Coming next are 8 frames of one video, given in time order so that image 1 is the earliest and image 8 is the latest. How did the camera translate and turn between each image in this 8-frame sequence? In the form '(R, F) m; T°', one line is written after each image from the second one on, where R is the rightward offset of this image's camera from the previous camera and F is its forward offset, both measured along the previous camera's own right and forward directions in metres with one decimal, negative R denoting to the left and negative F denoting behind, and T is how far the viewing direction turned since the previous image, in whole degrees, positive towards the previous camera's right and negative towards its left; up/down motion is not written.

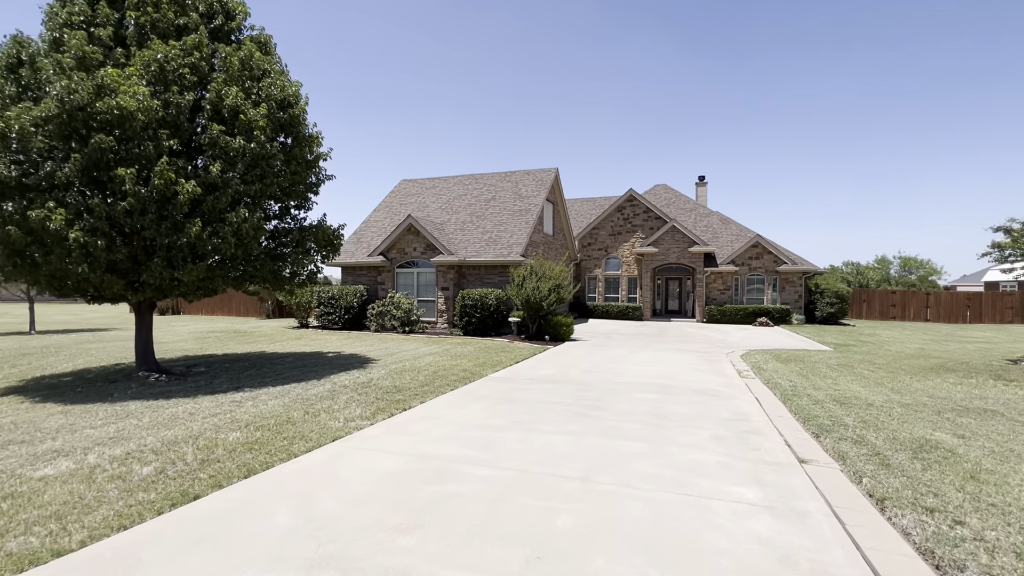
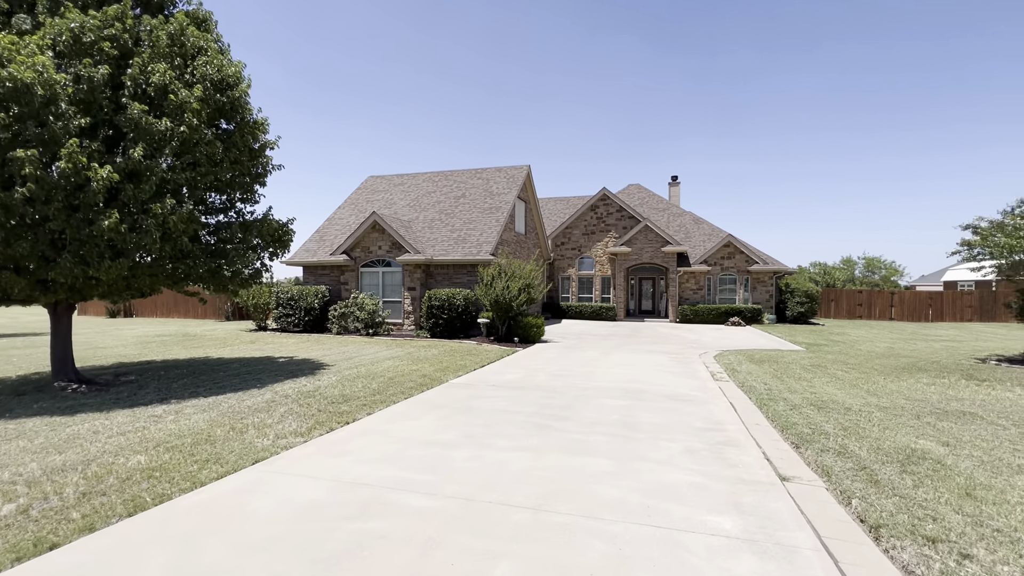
(+0.3, +0.6) m; +3°
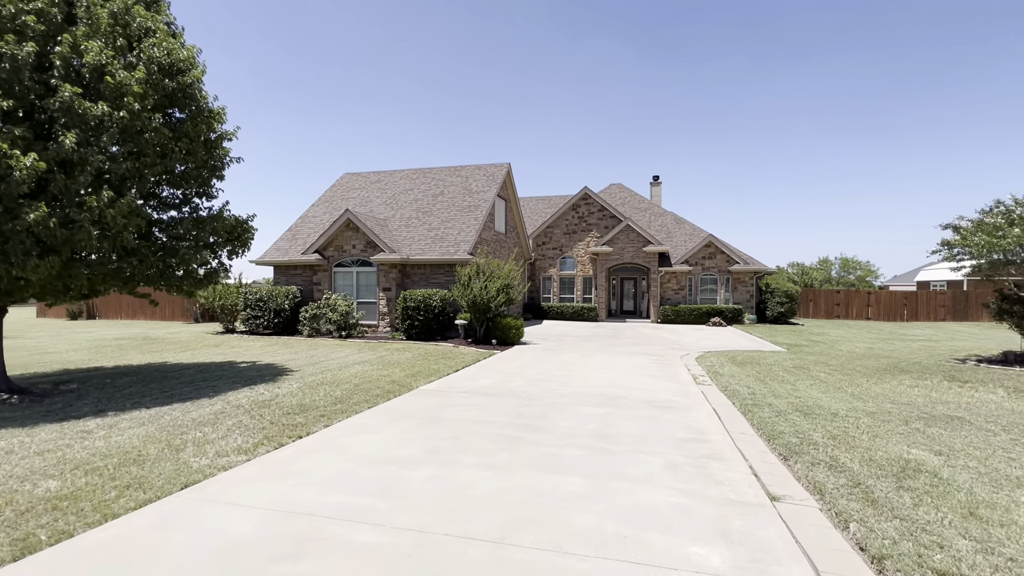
(+0.2, +0.4) m; +2°
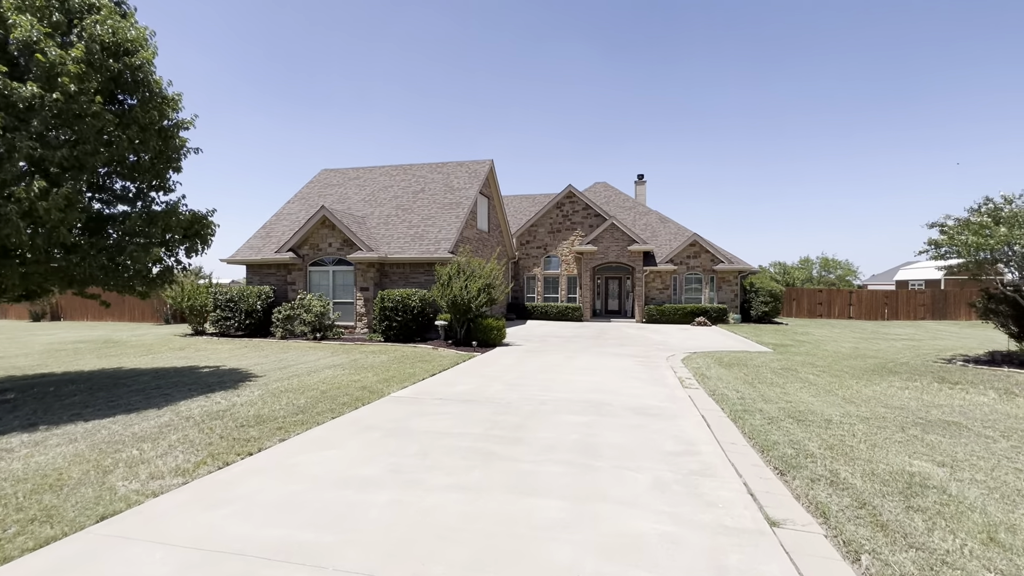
(+0.1, +0.5) m; +2°
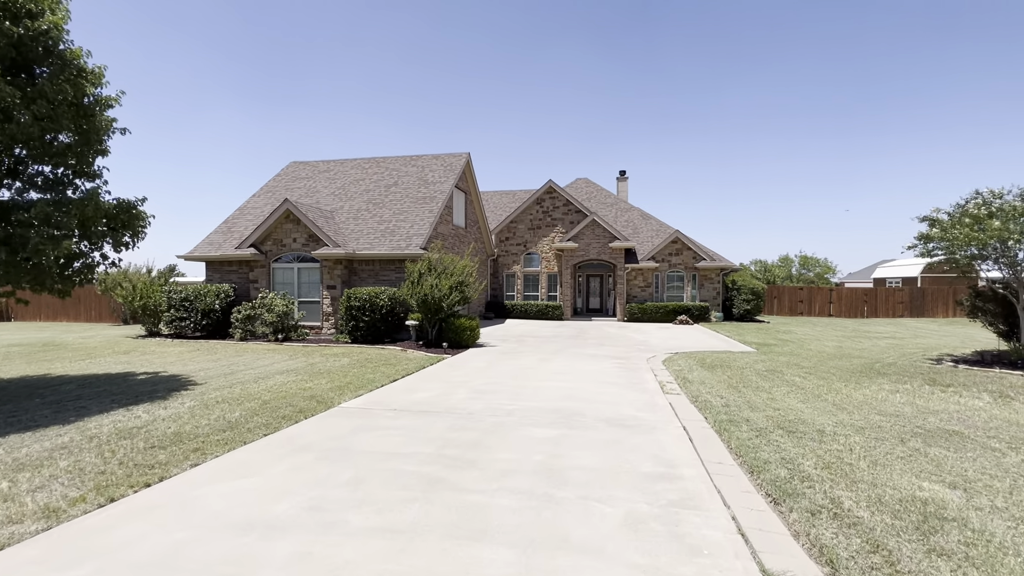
(+0.3, +0.7) m; +2°
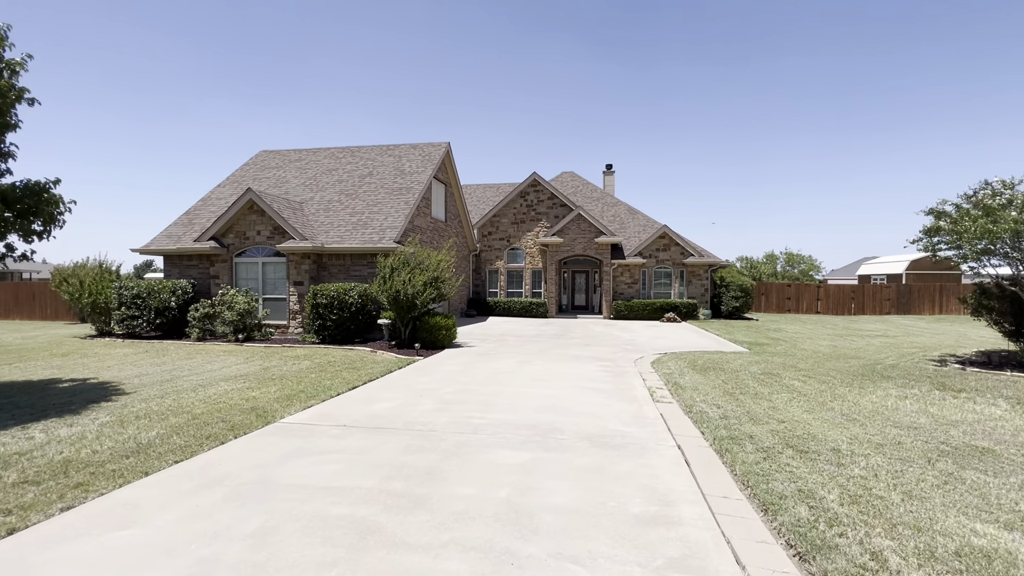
(+0.2, +0.9) m; +2°
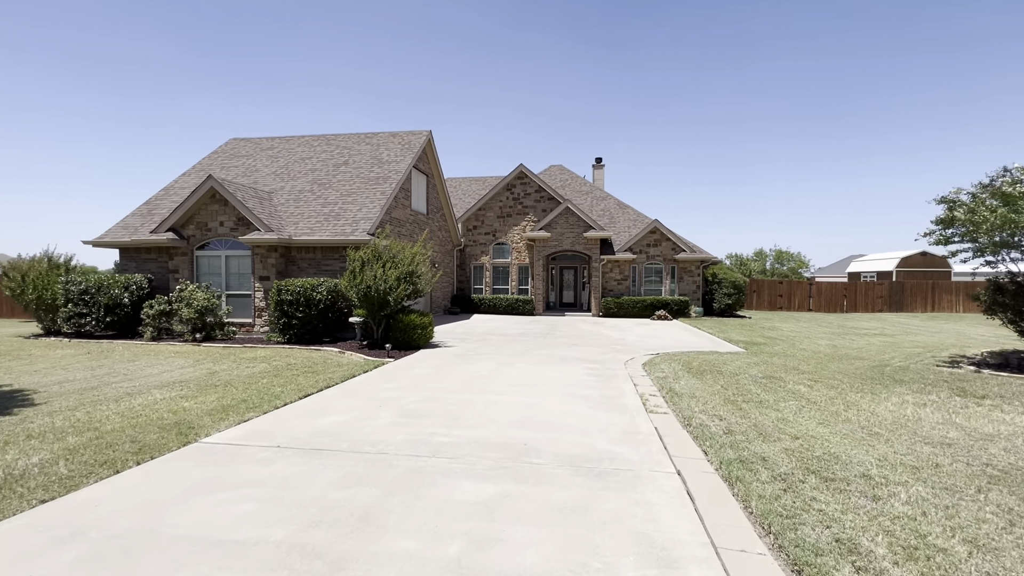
(+0.2, +0.9) m; +1°
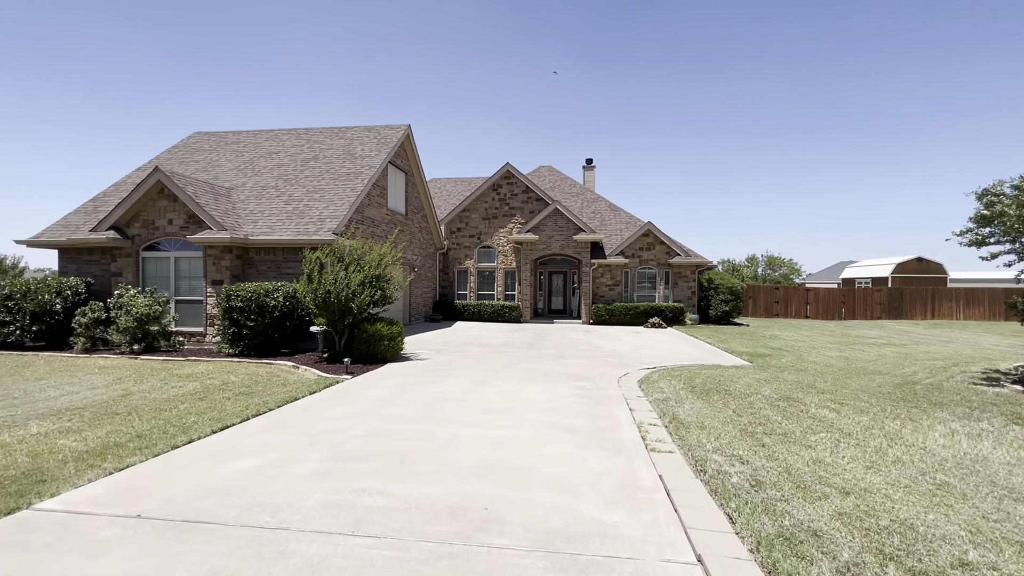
(+0.3, +1.3) m; +1°
